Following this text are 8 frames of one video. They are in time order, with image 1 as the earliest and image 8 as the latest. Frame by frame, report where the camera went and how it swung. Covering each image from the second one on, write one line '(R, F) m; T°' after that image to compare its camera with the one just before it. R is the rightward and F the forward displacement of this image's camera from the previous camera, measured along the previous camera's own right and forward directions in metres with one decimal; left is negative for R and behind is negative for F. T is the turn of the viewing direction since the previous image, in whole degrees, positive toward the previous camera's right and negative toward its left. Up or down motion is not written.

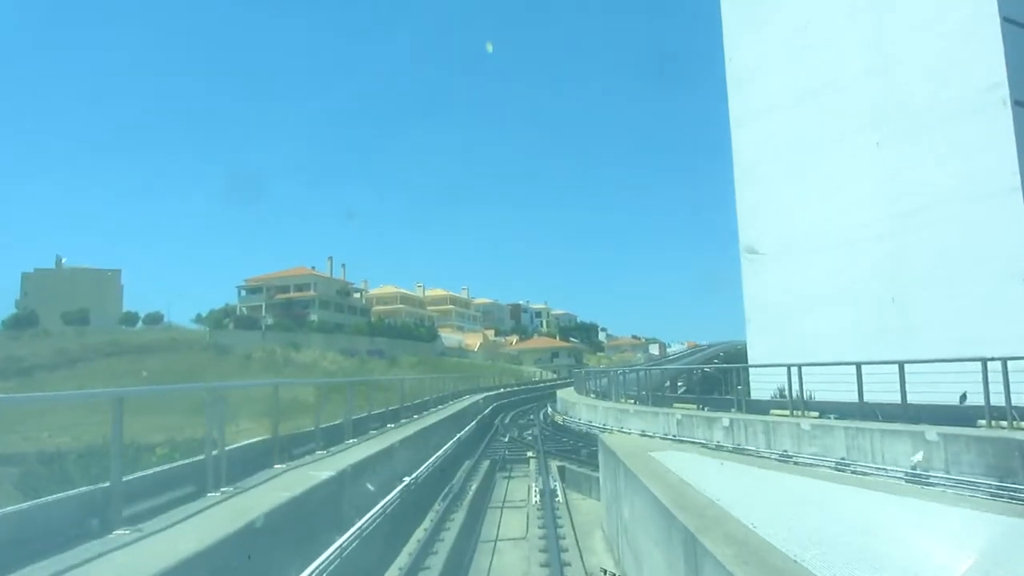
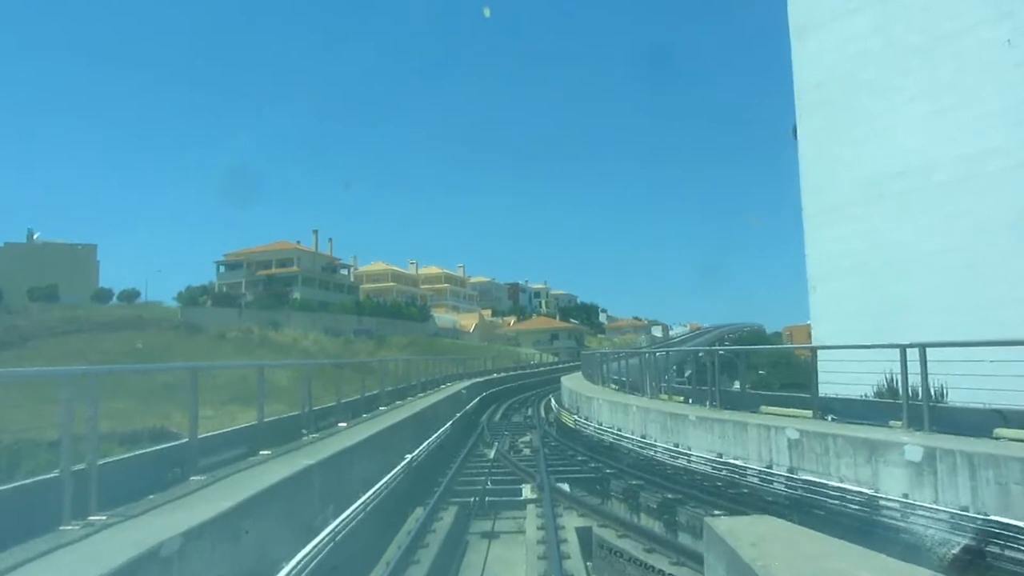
(0.0, +2.0) m; 0°
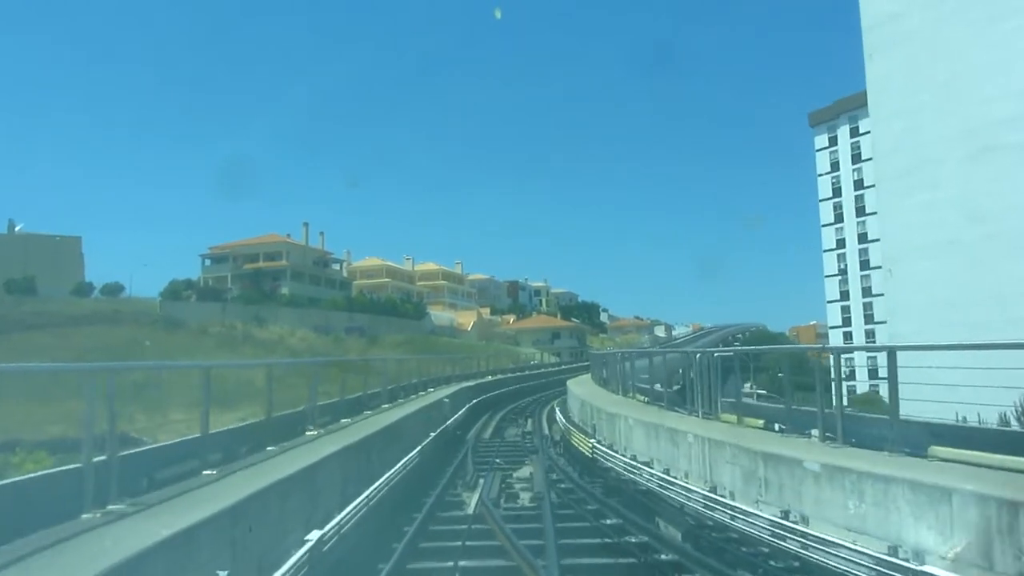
(0.0, +1.4) m; 0°
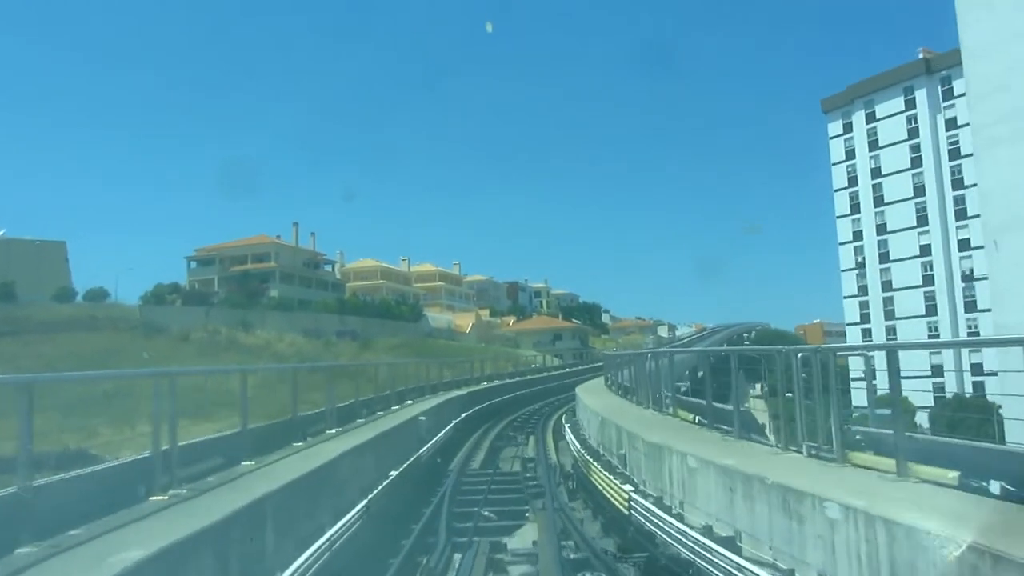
(0.0, +1.2) m; 0°
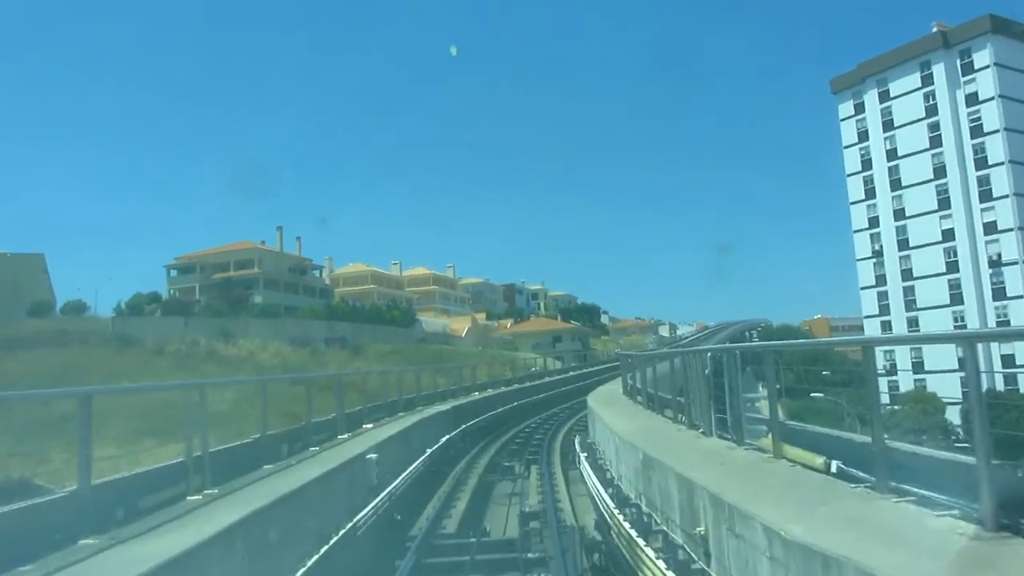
(0.0, +1.3) m; 0°
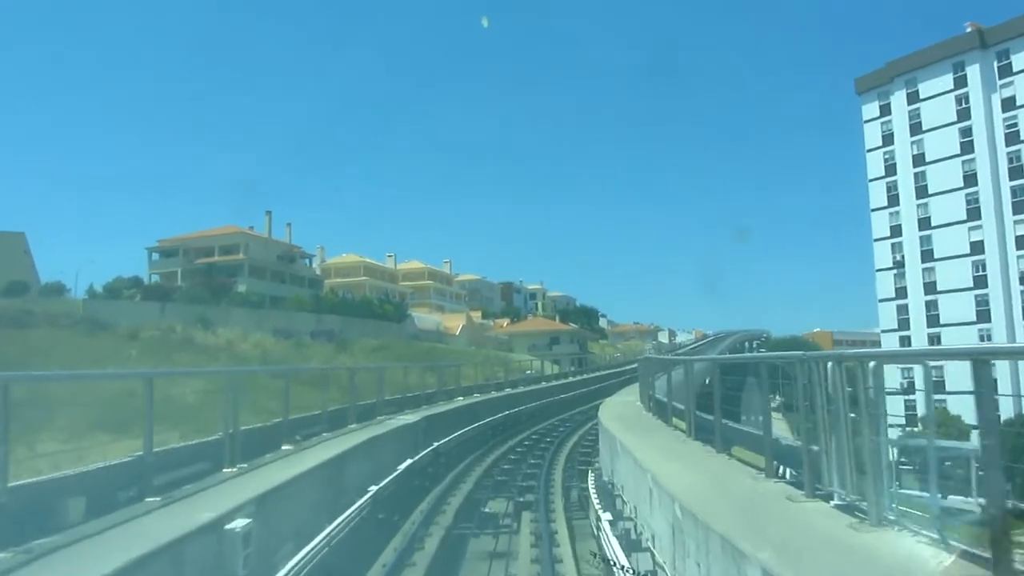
(0.0, +1.2) m; 0°
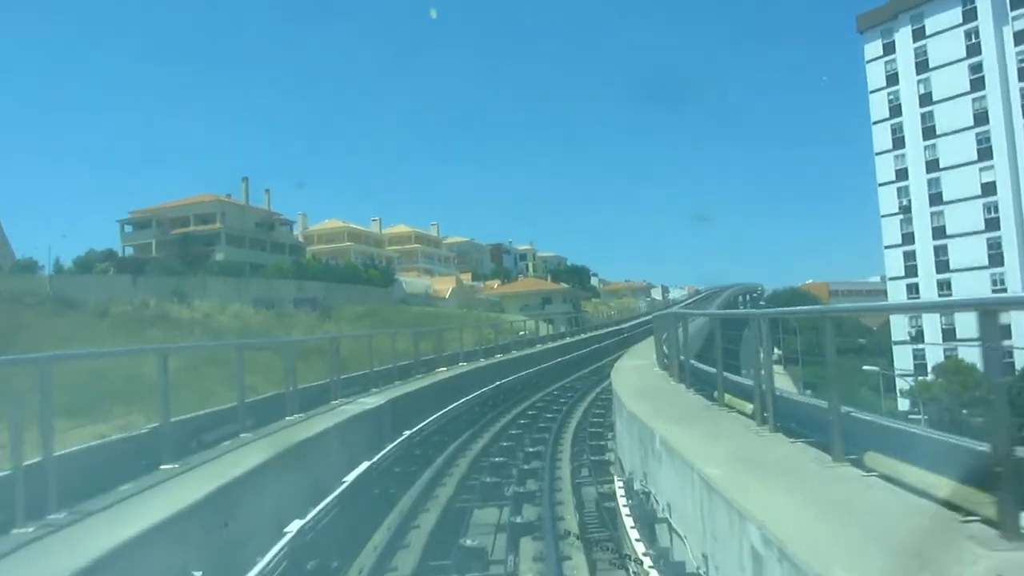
(0.0, +0.9) m; +1°
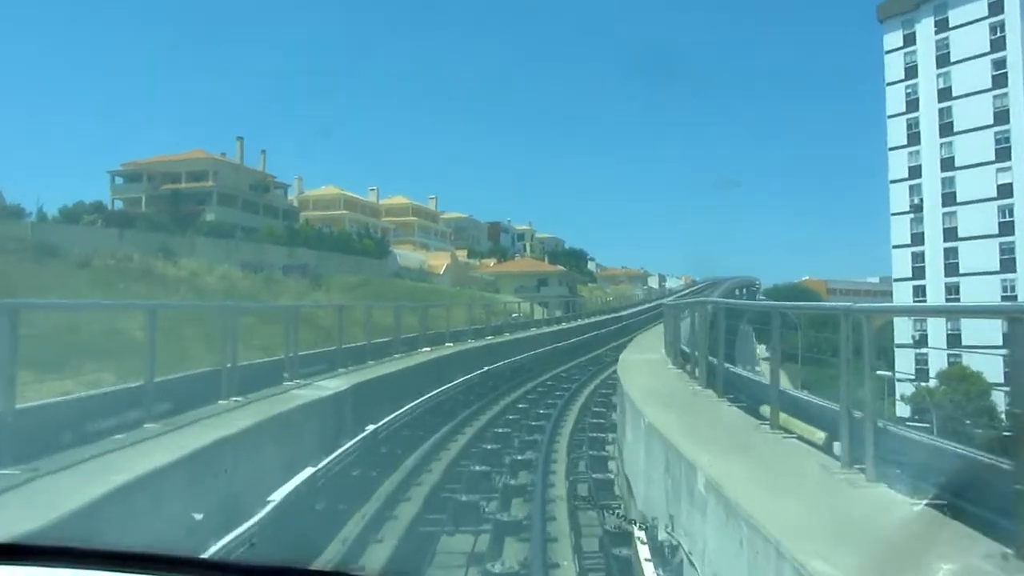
(0.0, +0.5) m; 0°
